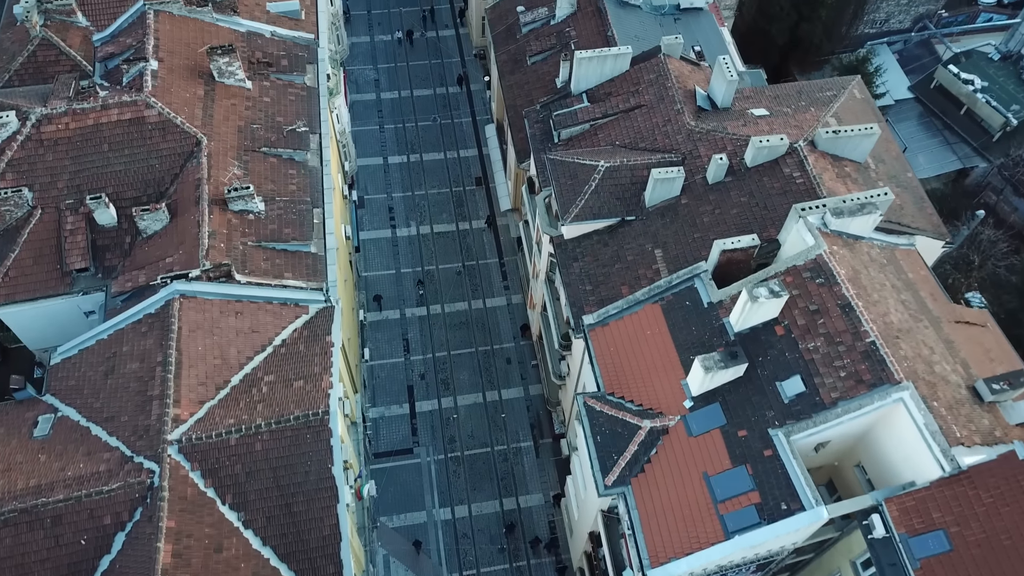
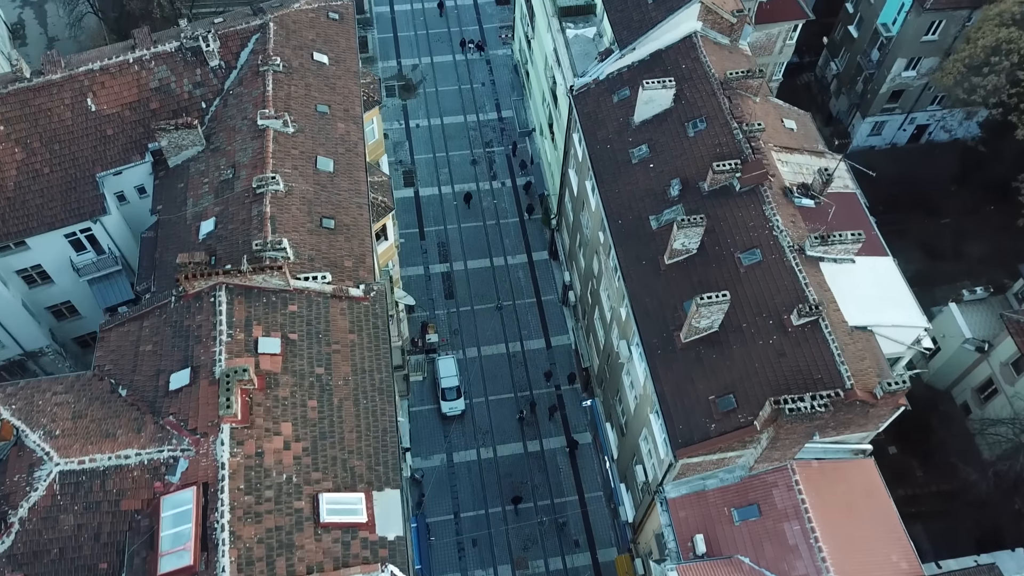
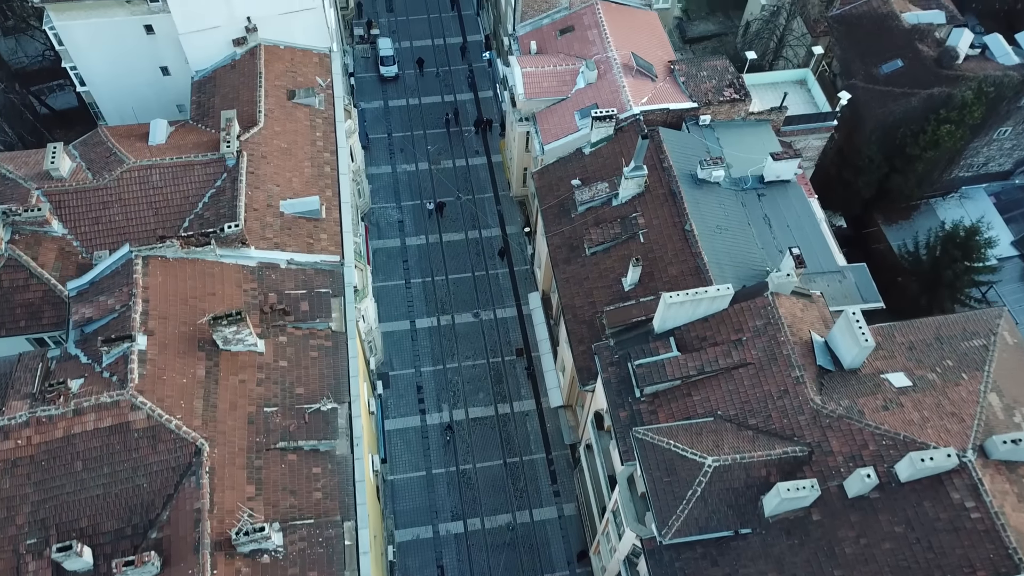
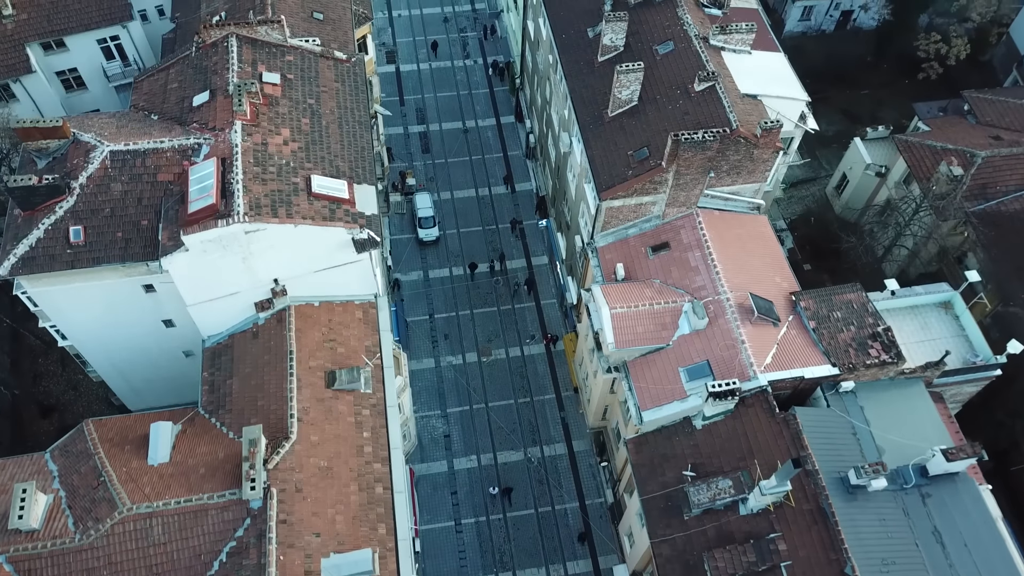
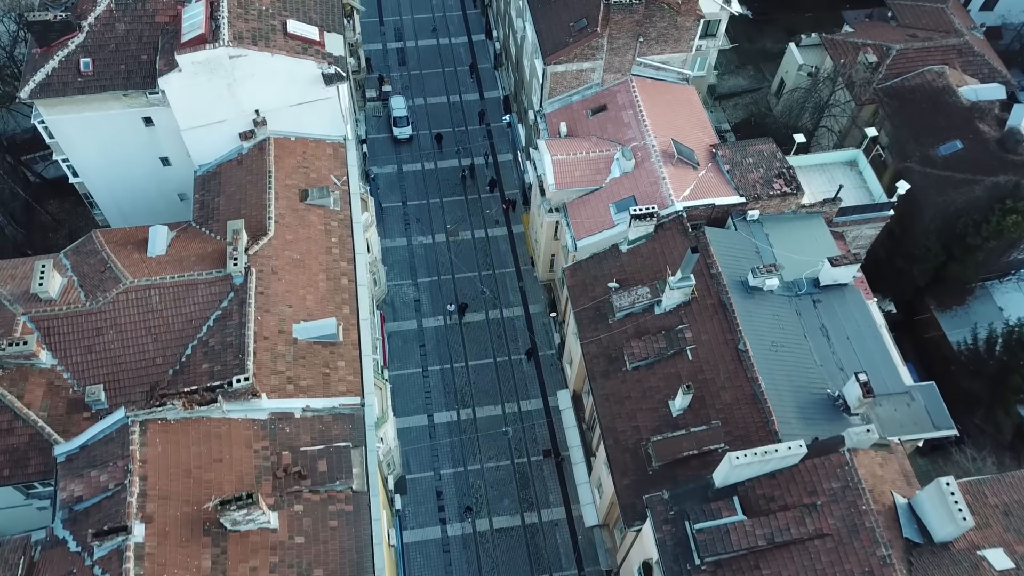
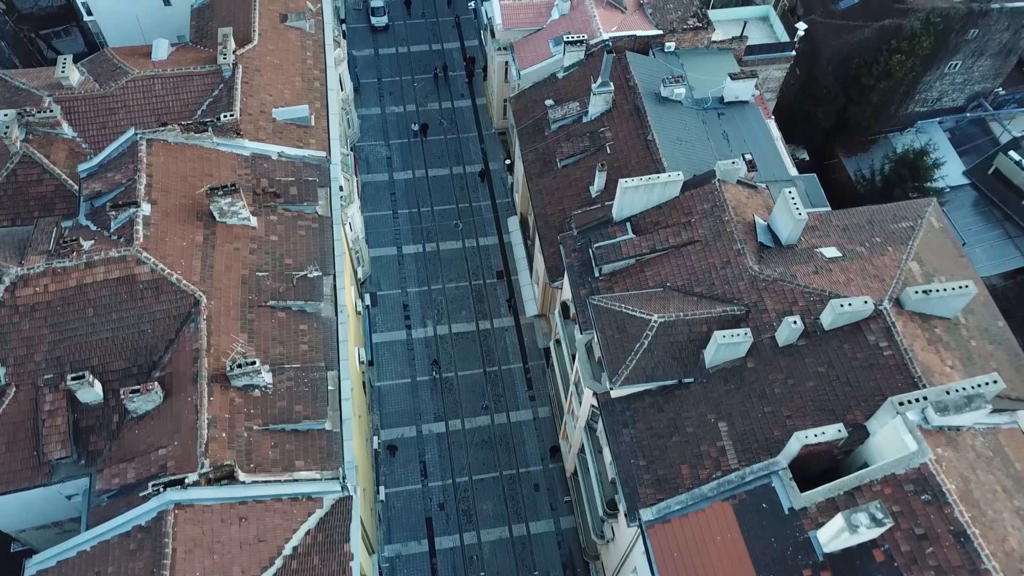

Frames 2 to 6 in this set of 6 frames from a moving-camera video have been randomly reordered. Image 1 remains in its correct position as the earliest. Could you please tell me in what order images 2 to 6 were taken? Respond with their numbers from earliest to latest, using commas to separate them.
6, 3, 5, 4, 2
